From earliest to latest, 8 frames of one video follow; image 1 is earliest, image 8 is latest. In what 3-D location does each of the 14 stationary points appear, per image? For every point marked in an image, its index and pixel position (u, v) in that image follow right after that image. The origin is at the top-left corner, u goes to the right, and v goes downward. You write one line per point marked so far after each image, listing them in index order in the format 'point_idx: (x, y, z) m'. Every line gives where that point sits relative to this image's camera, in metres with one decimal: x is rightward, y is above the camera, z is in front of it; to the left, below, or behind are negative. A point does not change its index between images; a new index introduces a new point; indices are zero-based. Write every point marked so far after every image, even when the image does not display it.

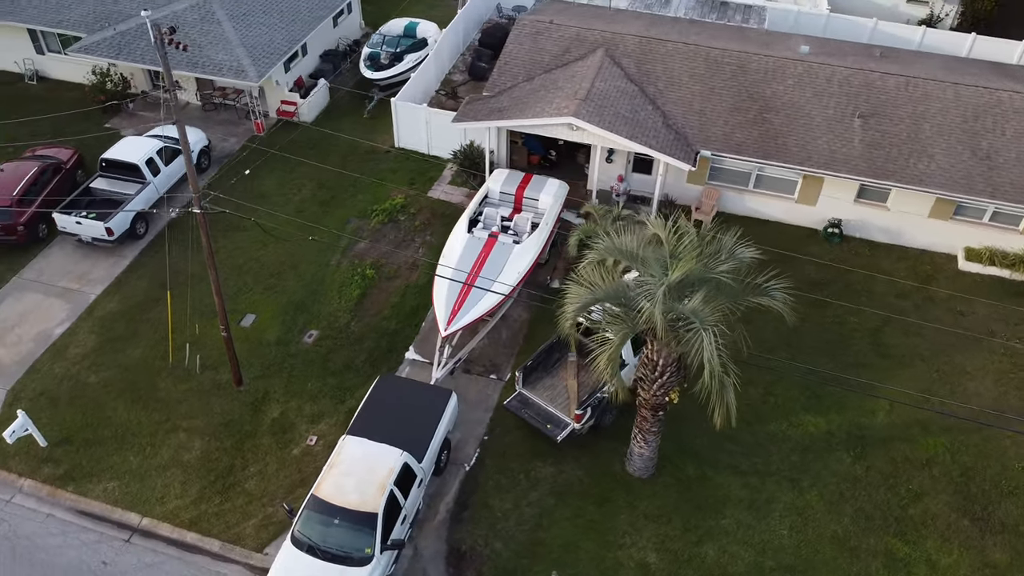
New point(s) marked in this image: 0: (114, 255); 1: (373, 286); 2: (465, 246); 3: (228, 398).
0: (-9.0, +0.7, +18.5) m
1: (-3.0, +0.1, +17.8) m
2: (-1.0, +0.9, +17.0) m
3: (-5.4, -2.1, +15.4) m
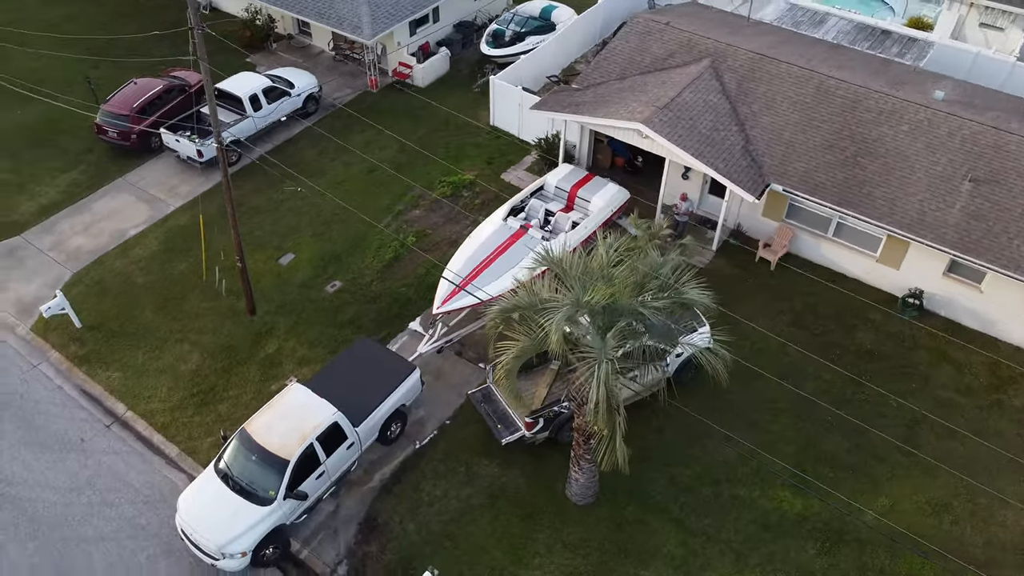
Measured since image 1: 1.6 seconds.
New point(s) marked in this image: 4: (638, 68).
0: (-7.6, +2.8, +20.2) m
1: (-2.3, +0.8, +18.2) m
2: (-0.4, +1.2, +16.9) m
3: (-5.5, -0.7, +16.5) m
4: (+3.0, +5.3, +19.6) m
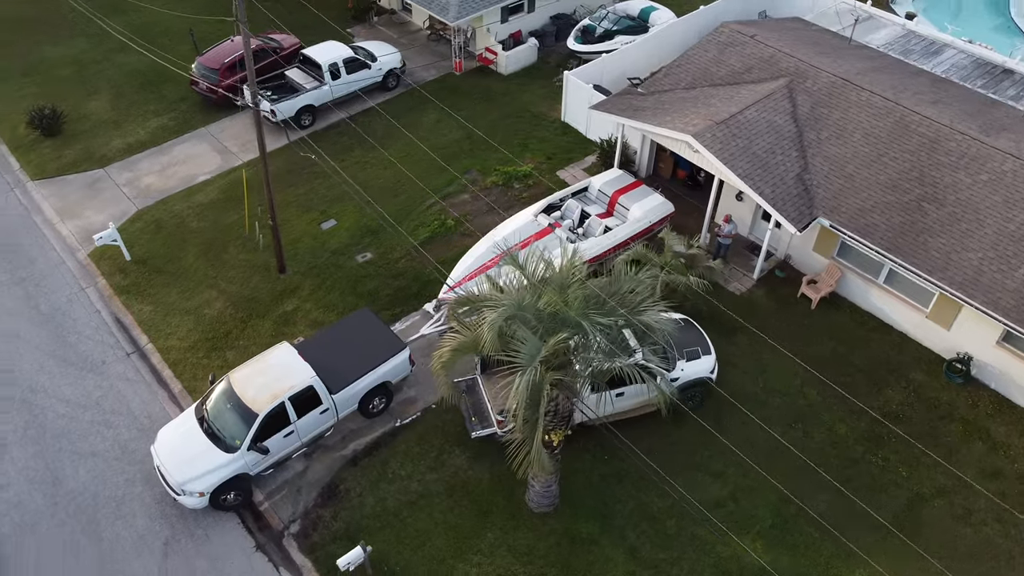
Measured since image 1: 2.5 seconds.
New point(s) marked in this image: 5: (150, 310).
0: (-6.1, +4.0, +21.2) m
1: (-1.5, +1.2, +18.3) m
2: (+0.1, +1.3, +16.8) m
3: (-5.2, +0.2, +17.3) m
4: (+4.5, +4.8, +18.8) m
5: (-7.4, -0.5, +16.7) m
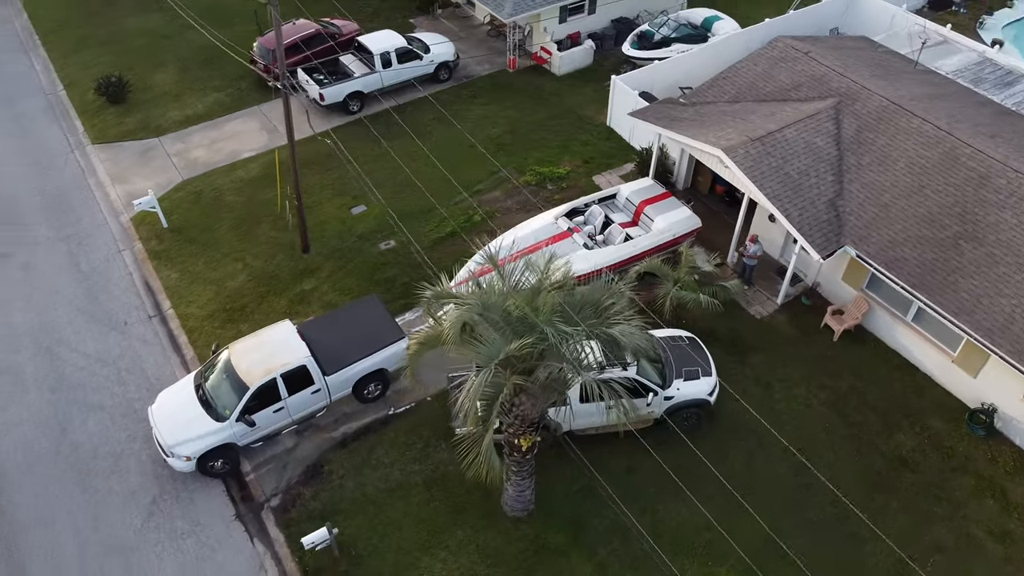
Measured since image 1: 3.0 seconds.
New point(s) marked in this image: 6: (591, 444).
0: (-5.0, +4.5, +21.6) m
1: (-1.0, +1.3, +18.4) m
2: (+0.5, +1.2, +16.7) m
3: (-4.8, +0.6, +17.7) m
4: (+5.4, +4.3, +18.2) m
5: (-7.2, +0.2, +17.3) m
6: (+1.4, -2.7, +14.2) m
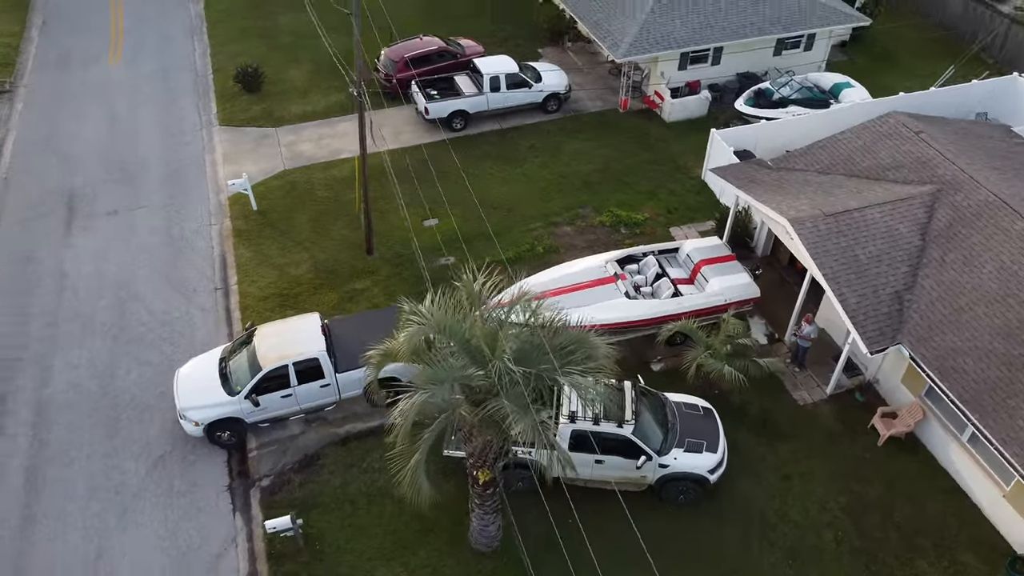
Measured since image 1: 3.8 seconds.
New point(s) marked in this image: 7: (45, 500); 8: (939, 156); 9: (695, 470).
0: (-2.3, +4.3, +22.4) m
1: (+0.3, +0.7, +18.4) m
2: (+1.5, +0.4, +16.4) m
3: (-3.6, +0.7, +18.4) m
4: (+7.1, +2.5, +17.1) m
5: (-6.0, +0.7, +18.5) m
6: (+1.1, -3.5, +13.8) m
7: (-7.9, -3.6, +13.7) m
8: (+8.6, +2.7, +16.5) m
9: (+2.9, -3.0, +13.2) m
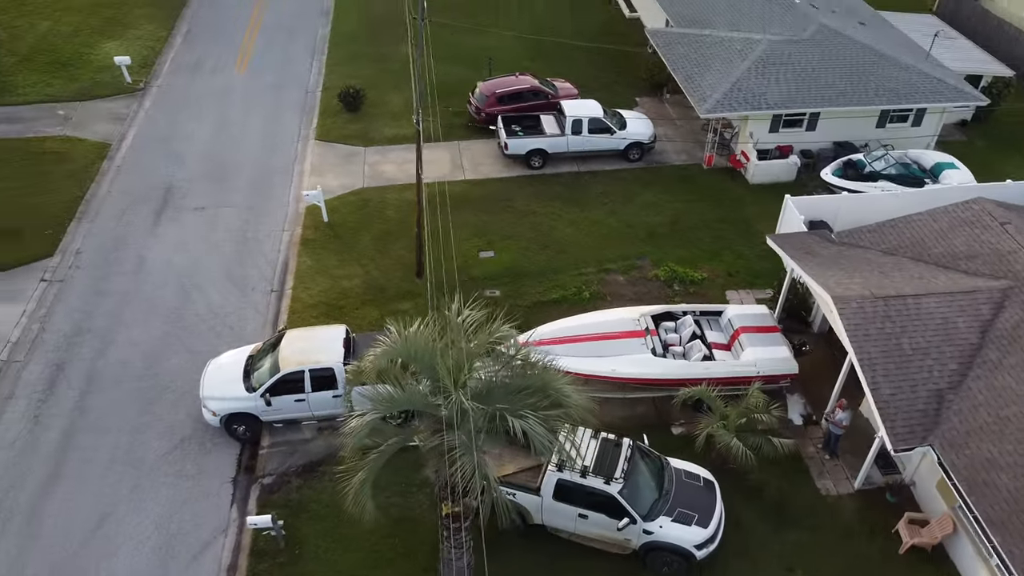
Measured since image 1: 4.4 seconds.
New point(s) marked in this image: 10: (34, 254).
0: (-0.2, +3.4, +22.8) m
1: (+1.3, -0.3, +18.3) m
2: (+2.1, -0.6, +16.1) m
3: (-2.5, +0.2, +18.9) m
4: (+8.0, +0.7, +16.0) m
5: (-4.9, +0.6, +19.4) m
6: (+0.8, -4.3, +13.4) m
7: (-8.0, -3.2, +14.8) m
8: (+9.4, +0.7, +15.2) m
9: (+2.6, -3.9, +12.6) m
10: (-11.4, +0.8, +19.3) m
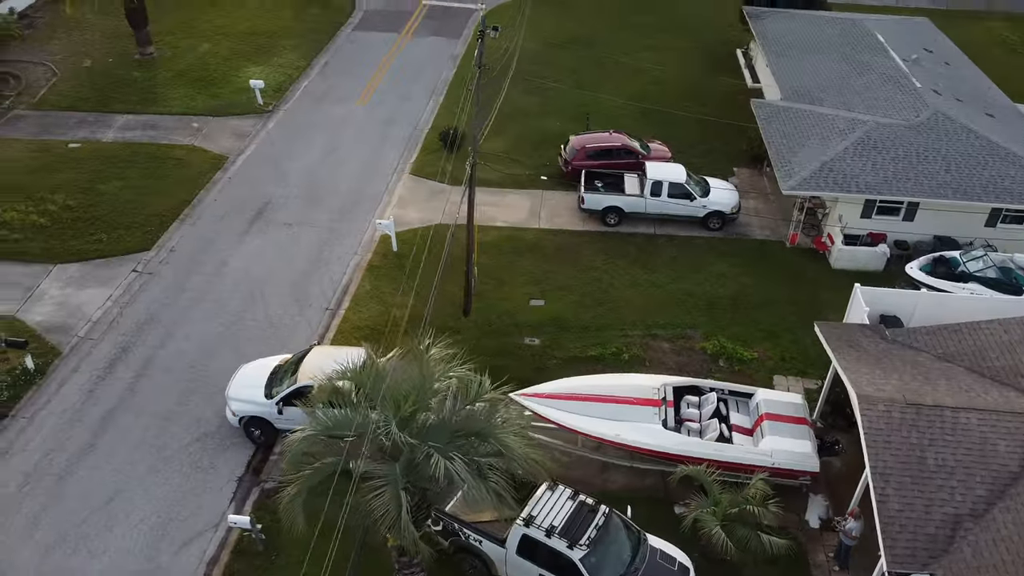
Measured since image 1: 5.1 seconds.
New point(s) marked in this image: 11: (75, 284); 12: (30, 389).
0: (+2.0, +1.9, +22.9) m
1: (+2.1, -1.6, +17.9) m
2: (+2.4, -1.9, +15.7) m
3: (-1.5, -0.6, +19.3) m
4: (+8.3, -1.3, +14.5) m
5: (-3.6, 0.0, +20.2) m
6: (+0.2, -5.1, +13.1) m
7: (-8.0, -3.0, +16.1) m
8: (+9.6, -1.5, +13.5) m
9: (+1.8, -4.9, +11.9) m
10: (-9.9, +1.1, +21.4) m
11: (-10.7, +0.1, +19.9) m
12: (-10.1, -2.1, +17.0) m
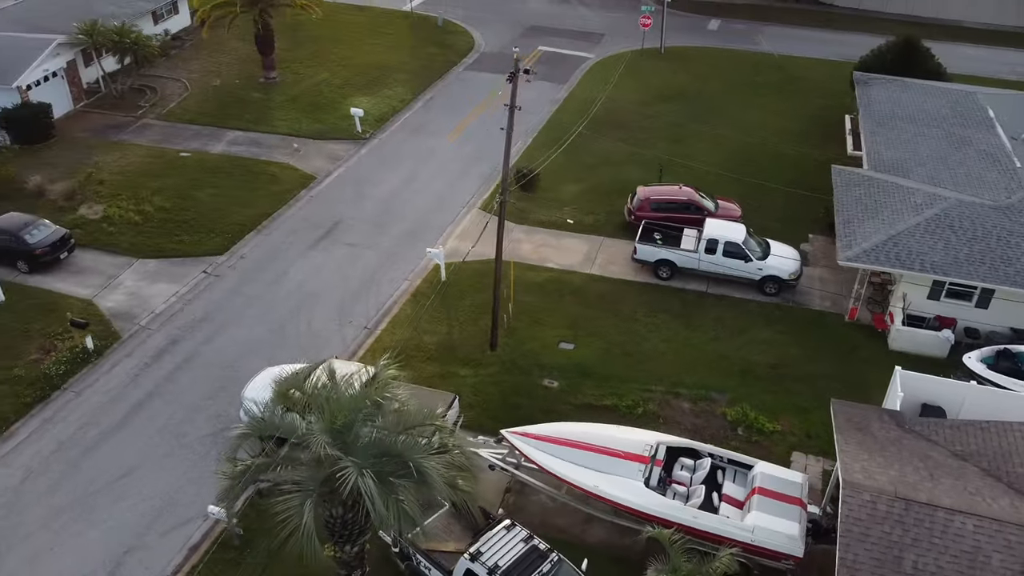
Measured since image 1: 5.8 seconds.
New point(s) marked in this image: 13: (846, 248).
0: (+3.4, +0.5, +22.6) m
1: (+2.3, -2.7, +17.6) m
2: (+2.3, -2.8, +15.3) m
3: (-0.8, -1.4, +19.6) m
4: (+7.9, -2.9, +13.2) m
5: (-2.7, -0.6, +20.9) m
6: (-0.7, -5.6, +13.0) m
7: (-8.0, -2.8, +17.4) m
8: (+9.0, -3.1, +12.0) m
9: (+0.7, -5.6, +11.6) m
10: (-8.6, +1.1, +23.1) m
11: (-9.7, +0.3, +21.8) m
12: (-9.8, -1.8, +18.7) m
13: (+8.2, +0.9, +19.8) m
